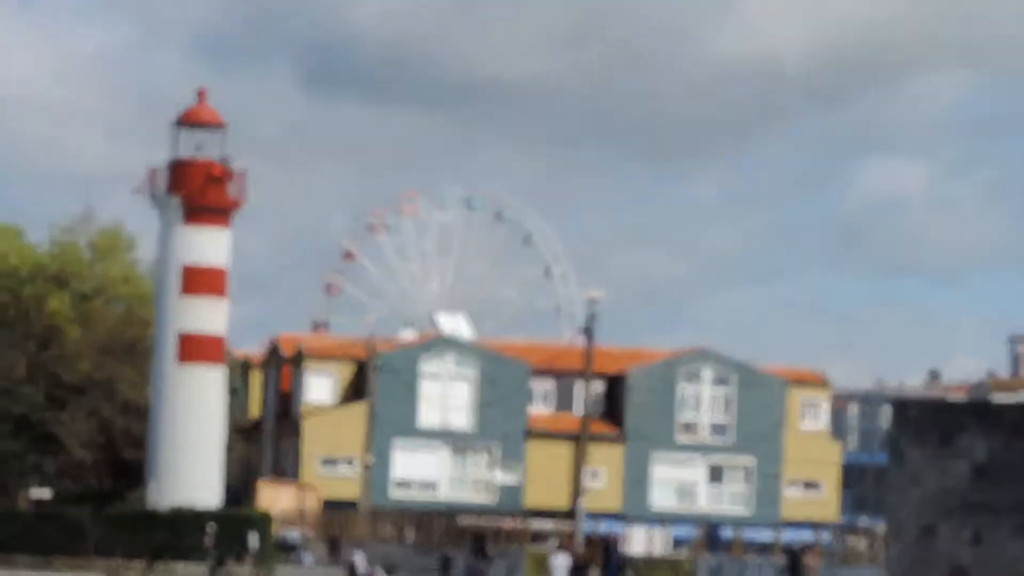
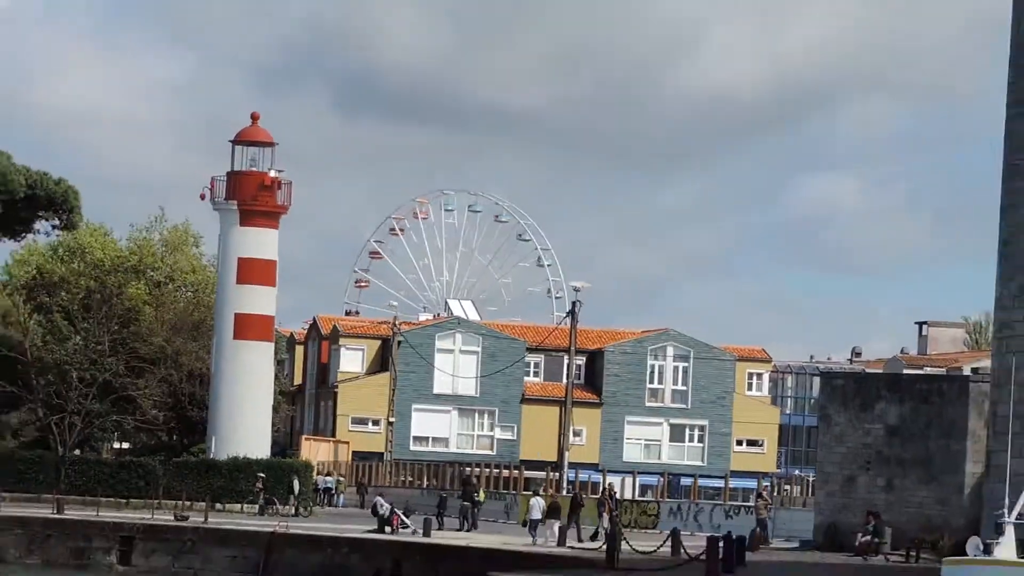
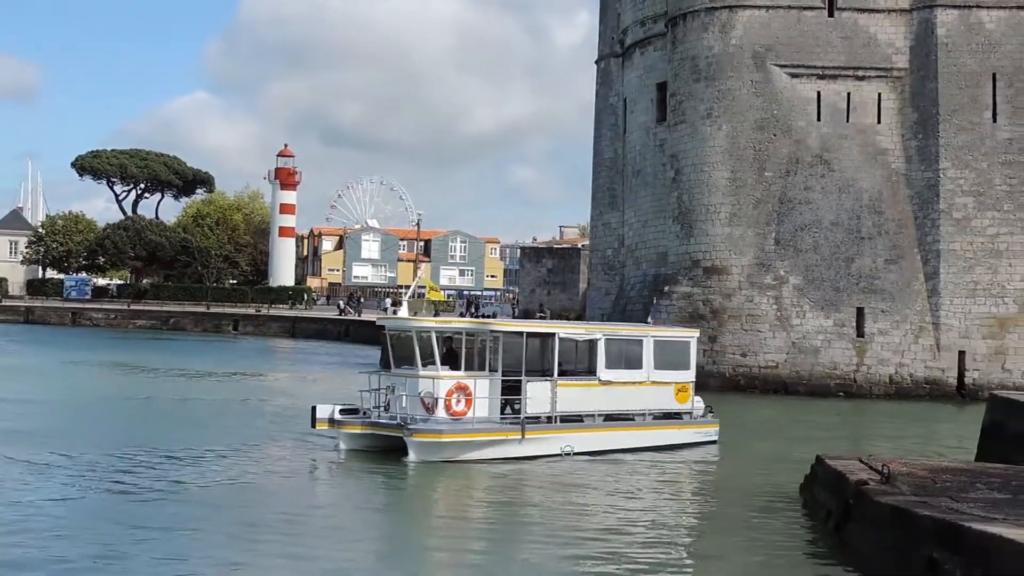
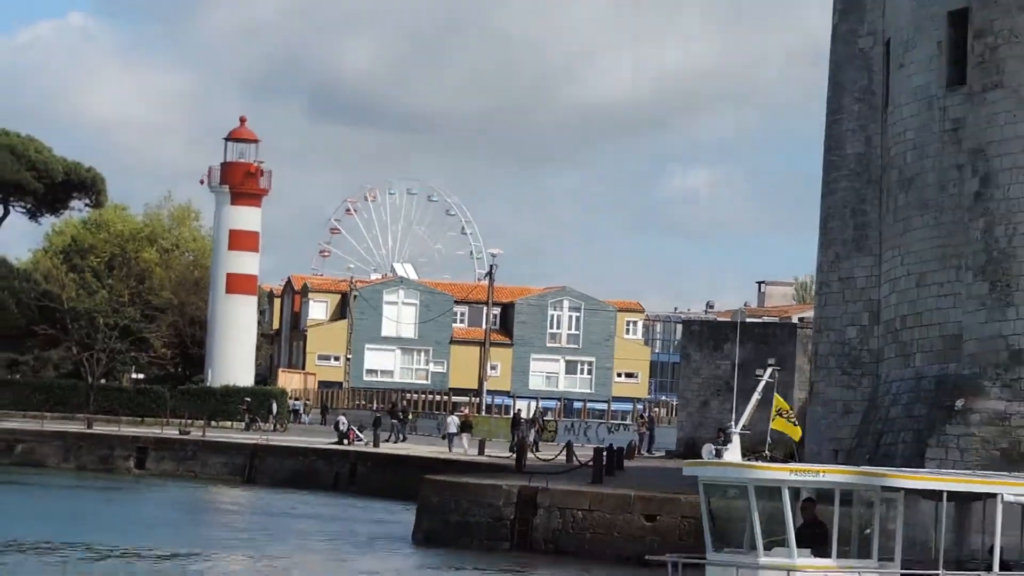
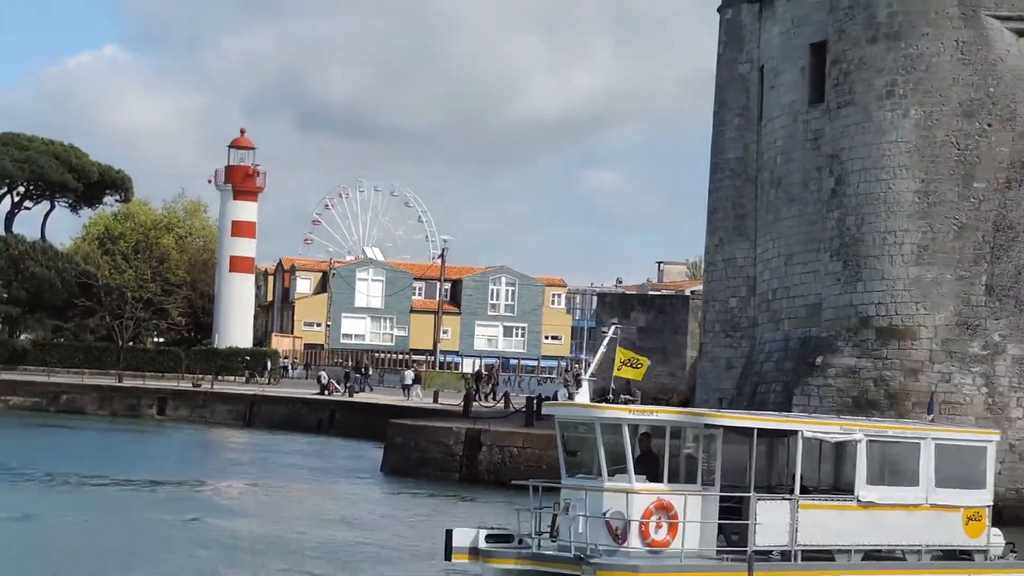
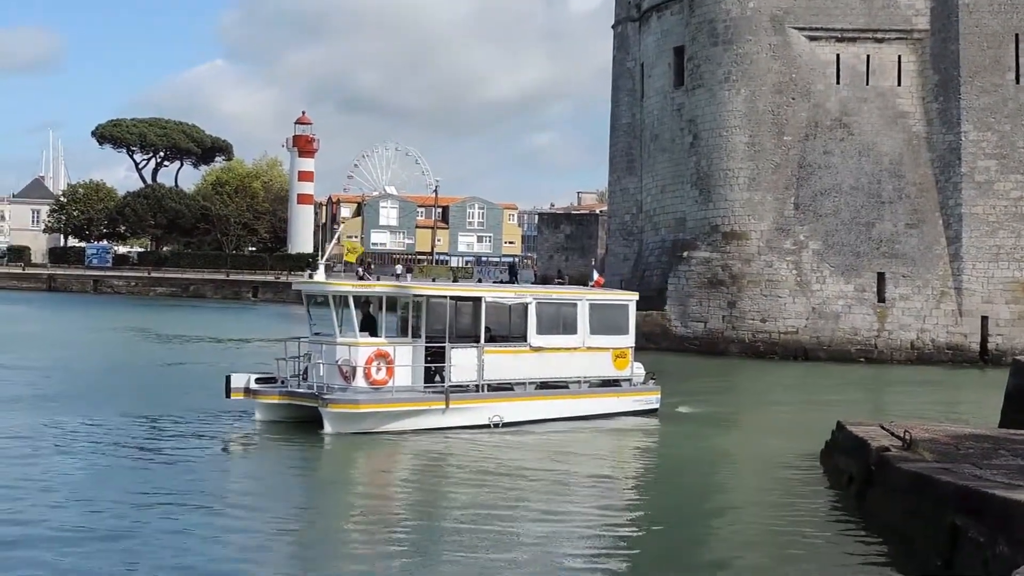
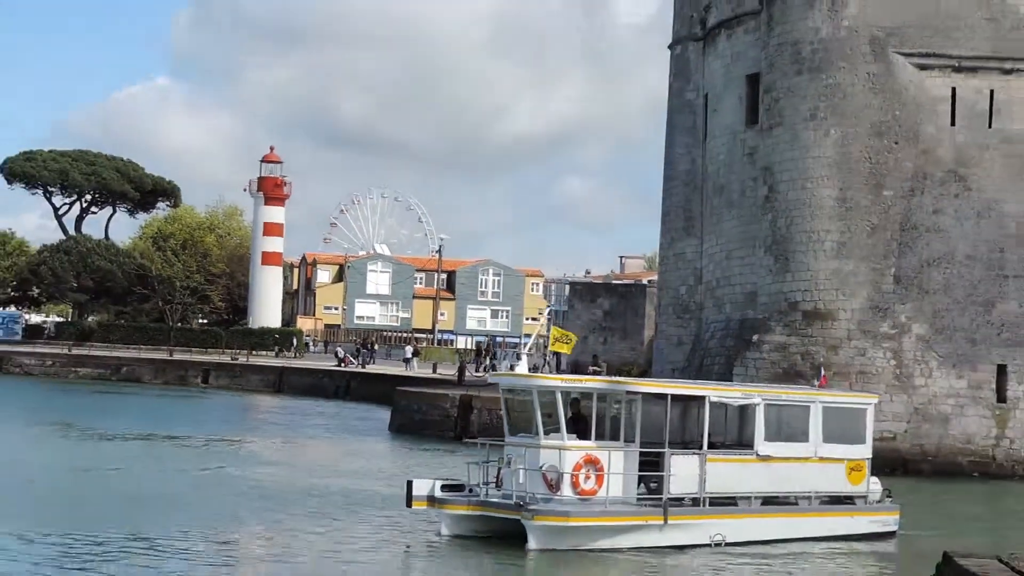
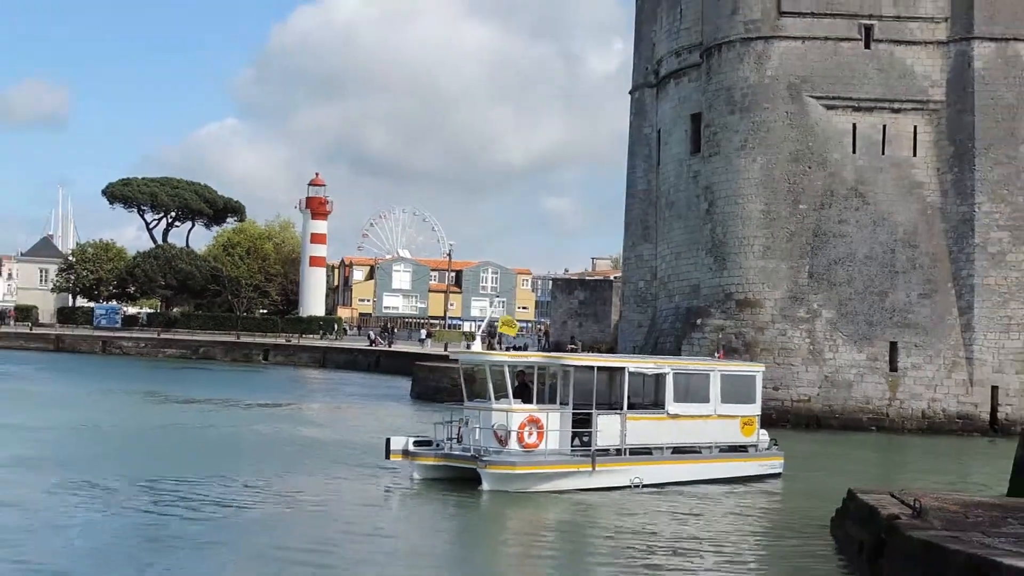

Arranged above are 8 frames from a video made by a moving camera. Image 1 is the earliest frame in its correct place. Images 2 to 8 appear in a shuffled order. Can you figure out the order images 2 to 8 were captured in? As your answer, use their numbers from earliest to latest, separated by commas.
2, 4, 5, 7, 8, 3, 6
